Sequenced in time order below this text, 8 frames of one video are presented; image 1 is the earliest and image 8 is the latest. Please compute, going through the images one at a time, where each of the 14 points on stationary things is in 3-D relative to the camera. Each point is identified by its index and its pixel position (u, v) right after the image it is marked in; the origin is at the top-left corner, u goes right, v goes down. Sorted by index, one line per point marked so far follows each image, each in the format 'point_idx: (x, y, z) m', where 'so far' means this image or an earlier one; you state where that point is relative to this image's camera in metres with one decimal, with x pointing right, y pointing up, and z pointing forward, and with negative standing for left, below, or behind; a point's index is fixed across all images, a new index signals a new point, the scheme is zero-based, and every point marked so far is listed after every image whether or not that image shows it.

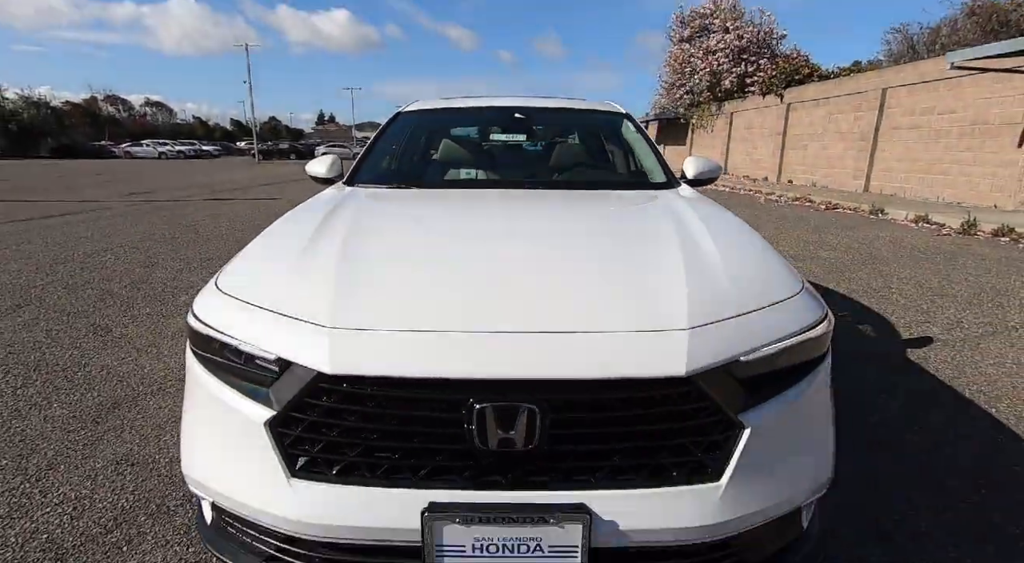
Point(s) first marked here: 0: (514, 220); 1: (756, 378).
0: (0.0, +0.2, +2.1) m
1: (+0.6, -0.2, +1.4) m
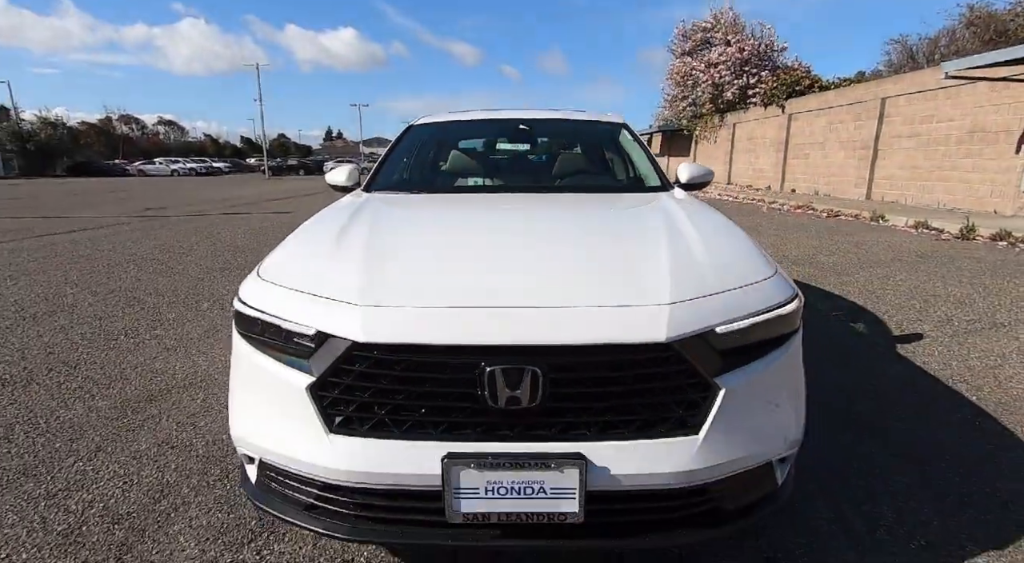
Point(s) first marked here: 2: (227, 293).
0: (0.0, +0.3, +2.3) m
1: (+0.6, -0.2, +1.6) m
2: (-2.8, -0.1, +5.7) m
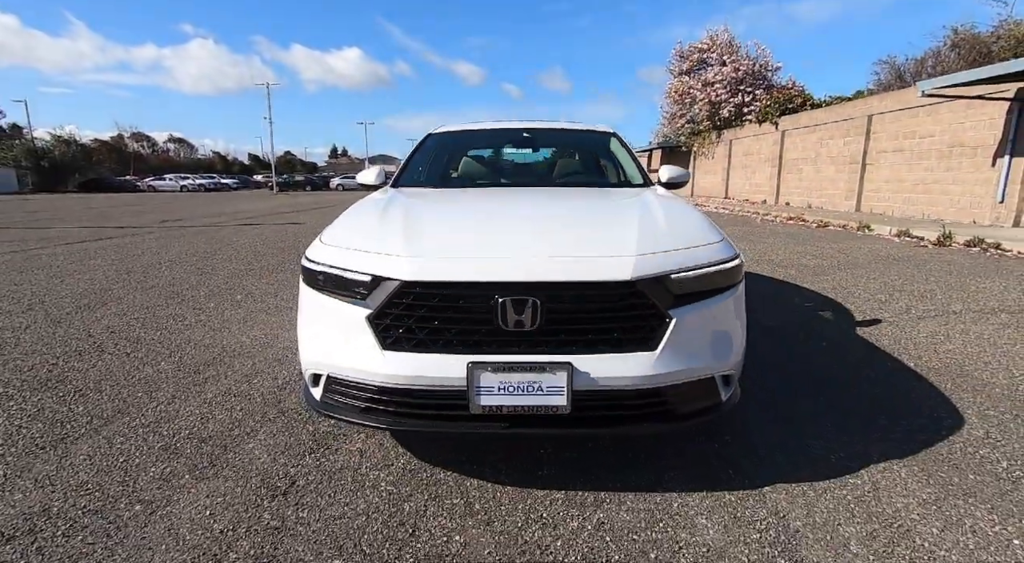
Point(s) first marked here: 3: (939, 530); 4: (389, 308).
0: (+0.1, +0.4, +2.9) m
1: (+0.6, 0.0, +2.2) m
2: (-2.8, -0.1, +6.2) m
3: (+1.5, -0.9, +2.0) m
4: (-0.5, -0.1, +2.1) m
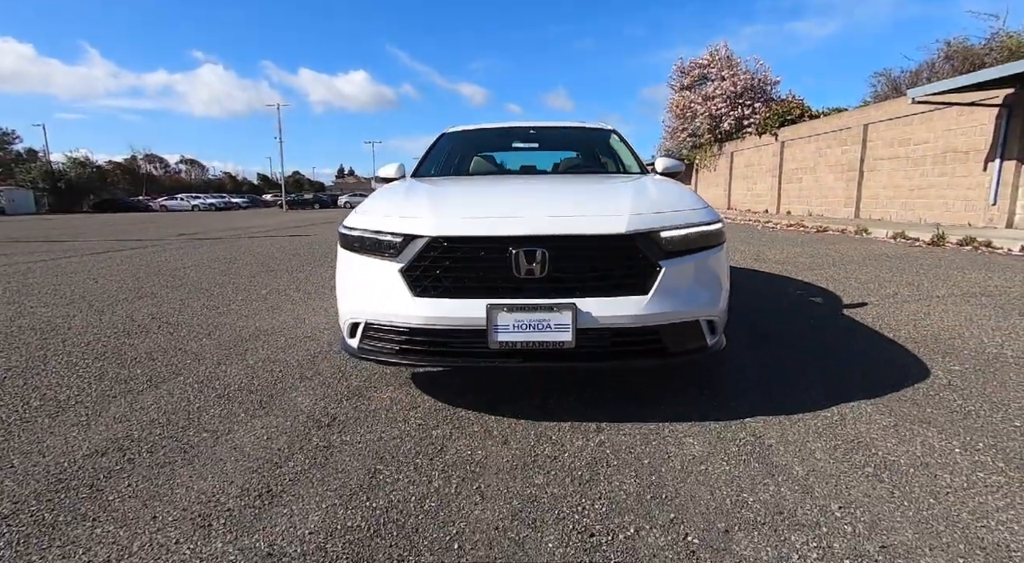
0: (+0.1, +0.6, +3.3) m
1: (+0.7, +0.2, +2.5) m
2: (-2.7, 0.0, +6.6) m
3: (+1.5, -0.6, +2.3) m
4: (-0.4, +0.1, +2.5) m
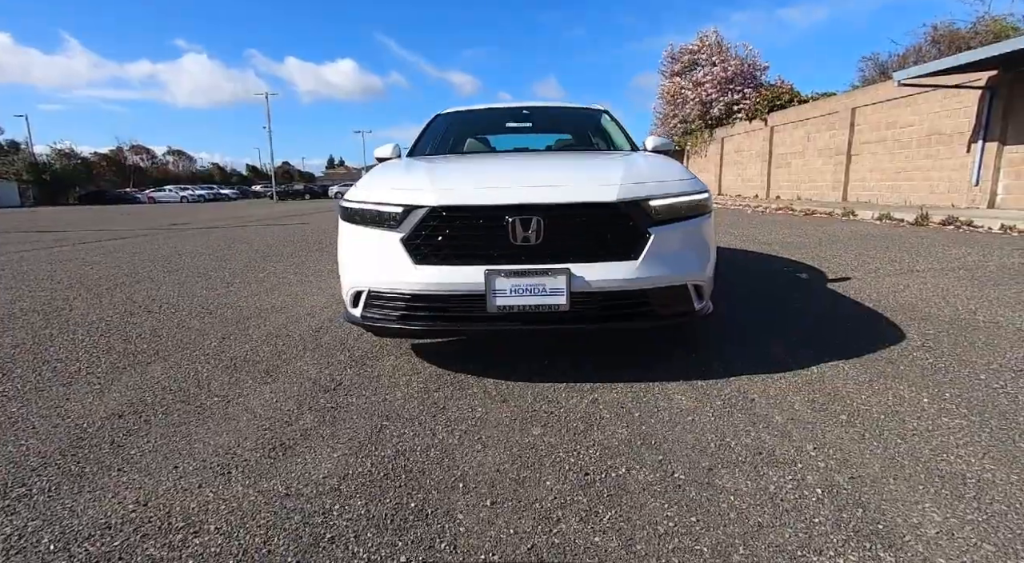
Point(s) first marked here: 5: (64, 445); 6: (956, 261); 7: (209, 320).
0: (+0.1, +0.7, +3.4) m
1: (+0.7, +0.3, +2.6) m
2: (-2.8, +0.2, +6.7) m
3: (+1.5, -0.5, +2.4) m
4: (-0.4, +0.2, +2.6) m
5: (-1.7, -0.6, +2.1) m
6: (+4.5, +0.2, +5.8) m
7: (-2.2, -0.3, +4.1) m
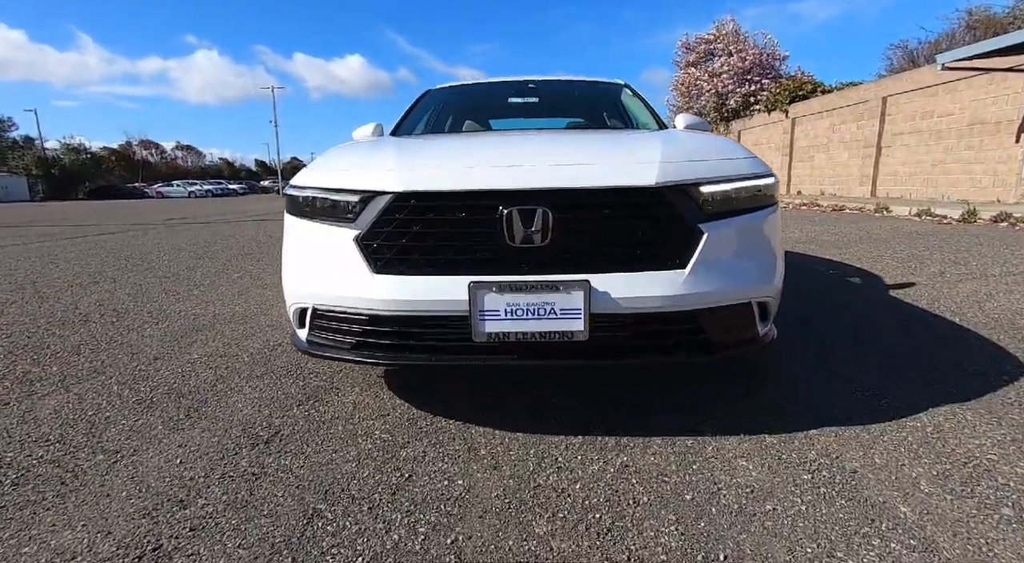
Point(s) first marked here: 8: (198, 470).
0: (+0.1, +0.7, +2.6) m
1: (+0.7, +0.3, +1.9) m
2: (-2.7, +0.2, +6.0) m
3: (+1.5, -0.5, +1.7) m
4: (-0.4, +0.2, +1.9) m
5: (-1.7, -0.7, +1.4) m
6: (+4.5, +0.2, +5.0) m
7: (-2.2, -0.3, +3.4) m
8: (-1.0, -0.6, +1.8) m
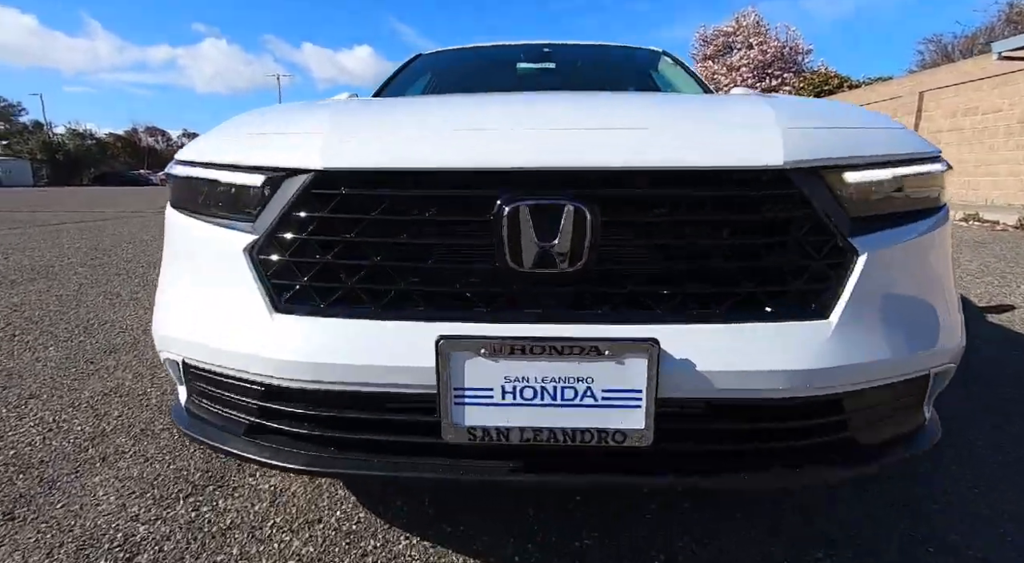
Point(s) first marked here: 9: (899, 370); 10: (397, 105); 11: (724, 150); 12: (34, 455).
0: (+0.1, +0.6, +1.8) m
1: (+0.7, +0.2, +1.1) m
2: (-2.6, +0.2, +5.3) m
3: (+1.5, -0.7, +0.9) m
4: (-0.4, +0.1, +1.1) m
5: (-1.7, -0.7, +0.6) m
6: (+4.6, 0.0, +4.1) m
7: (-2.2, -0.3, +2.7) m
8: (-1.0, -0.7, +1.0) m
9: (+0.7, -0.2, +1.1) m
10: (-0.3, +0.4, +1.3) m
11: (+0.4, +0.2, +1.0) m
12: (-1.4, -0.5, +1.7) m
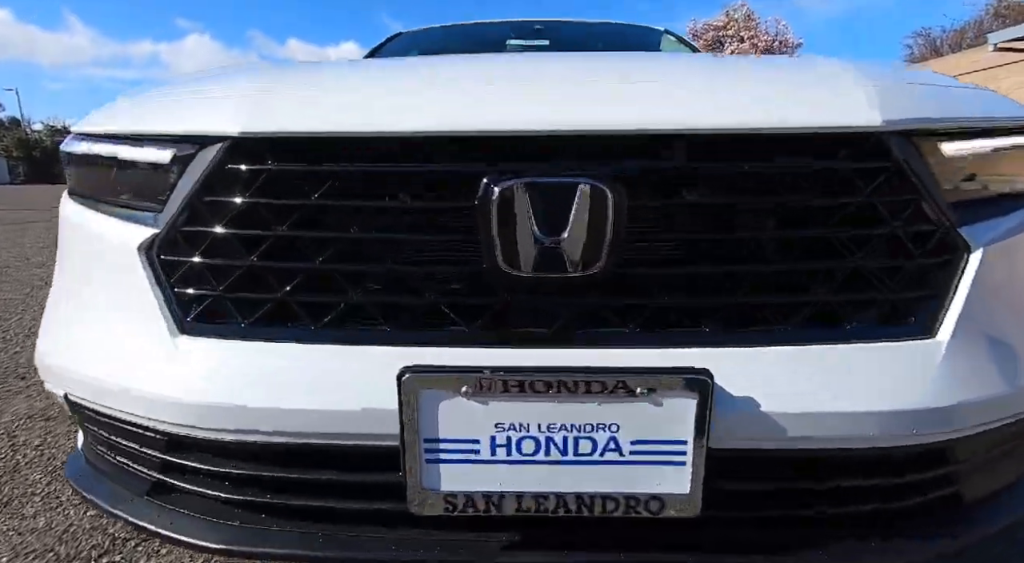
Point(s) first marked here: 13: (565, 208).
0: (+0.1, +0.6, +1.6) m
1: (+0.7, +0.2, +0.8) m
2: (-2.7, +0.1, +4.9) m
3: (+1.5, -0.7, +0.6) m
4: (-0.4, +0.1, +0.8) m
5: (-1.7, -0.7, +0.3) m
6: (+4.5, 0.0, +4.0) m
7: (-2.2, -0.4, +2.3) m
8: (-1.0, -0.7, +0.7) m
9: (+0.7, -0.2, +0.8) m
10: (-0.3, +0.4, +1.0) m
11: (+0.4, +0.2, +0.7) m
12: (-1.4, -0.5, +1.4) m
13: (+0.1, +0.1, +0.7) m
